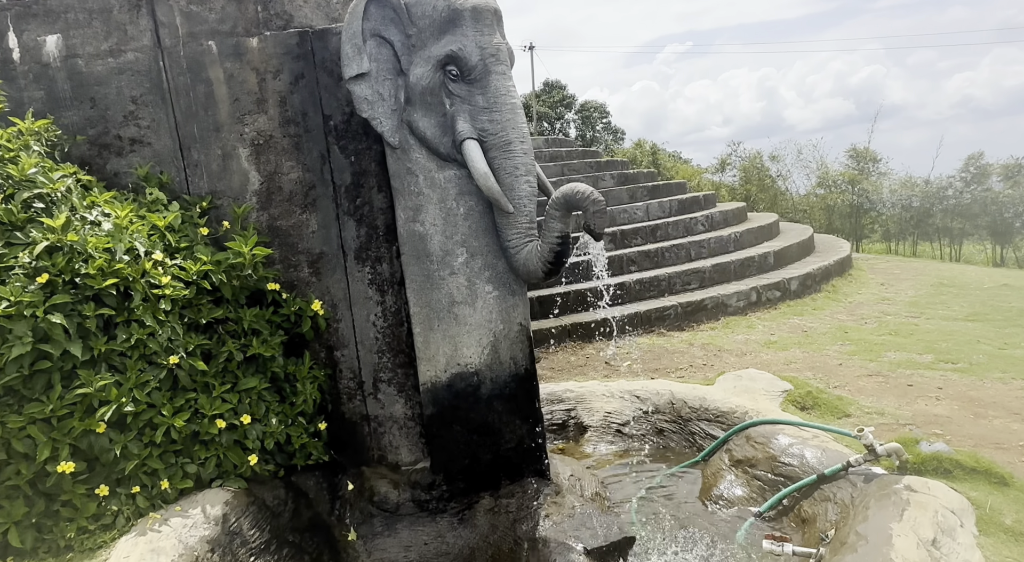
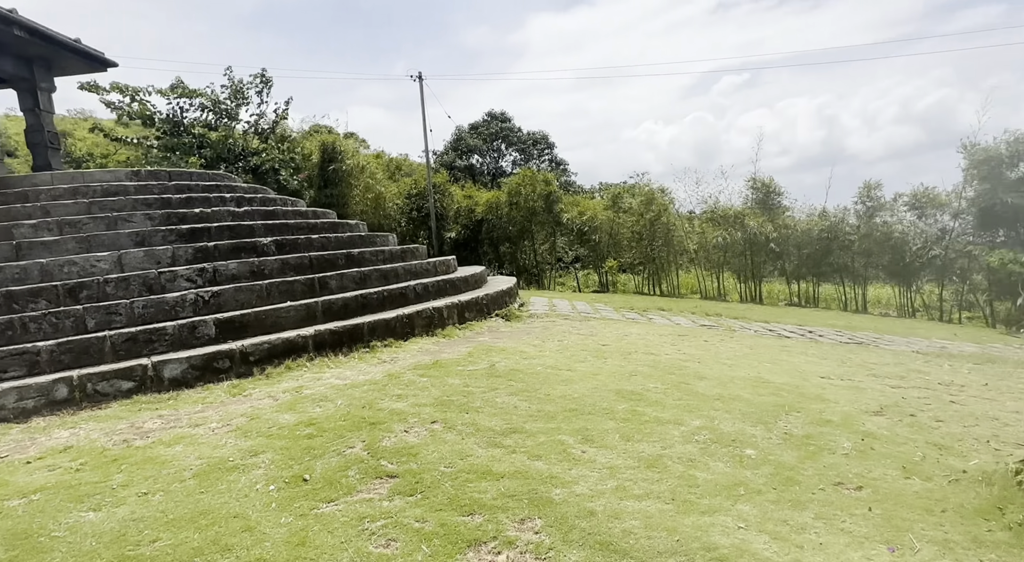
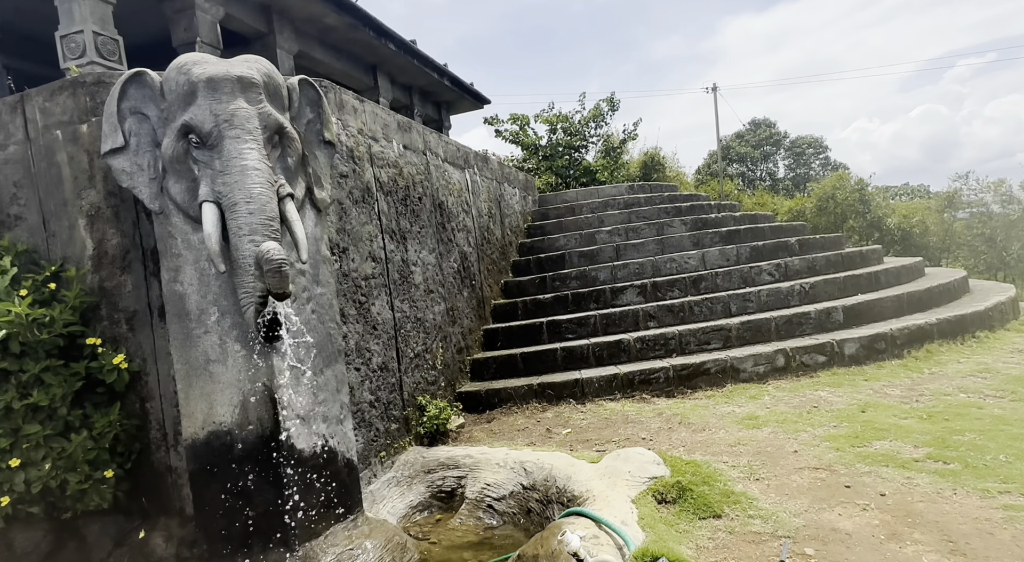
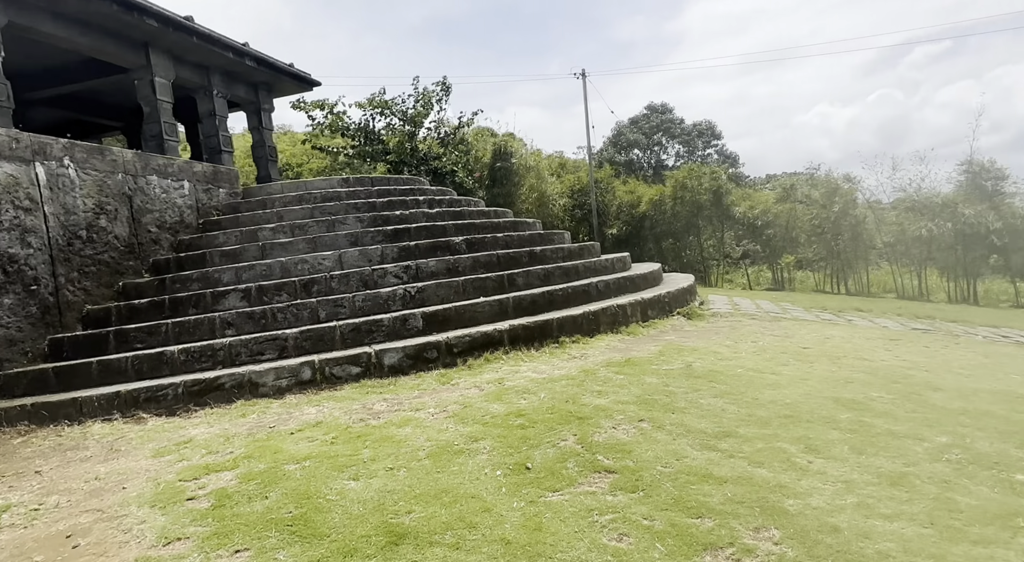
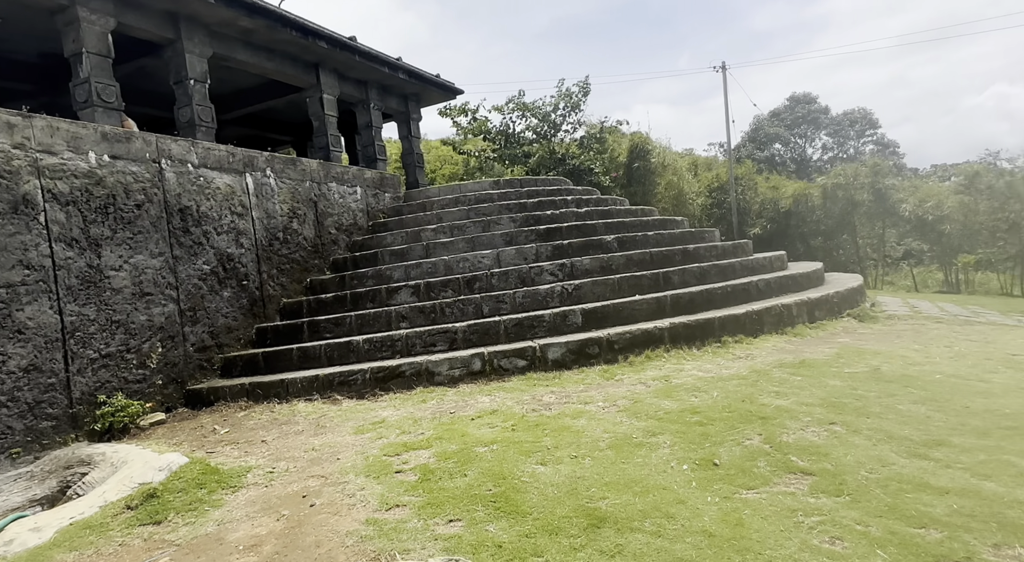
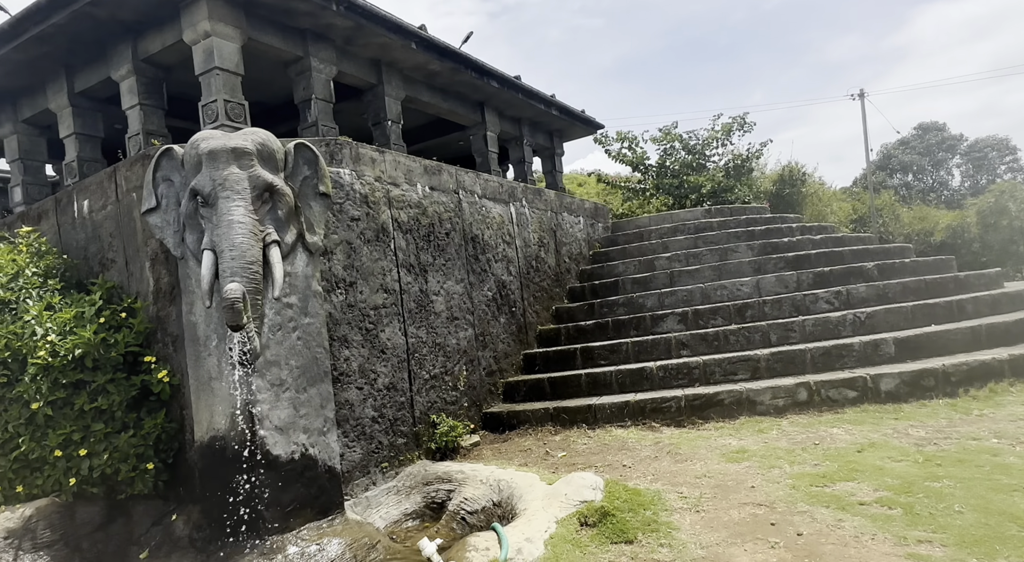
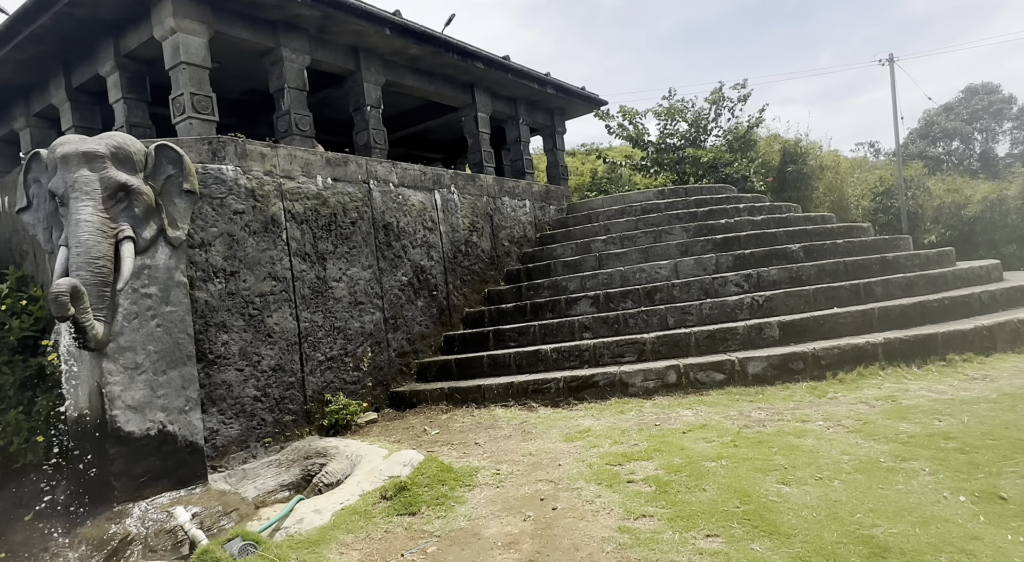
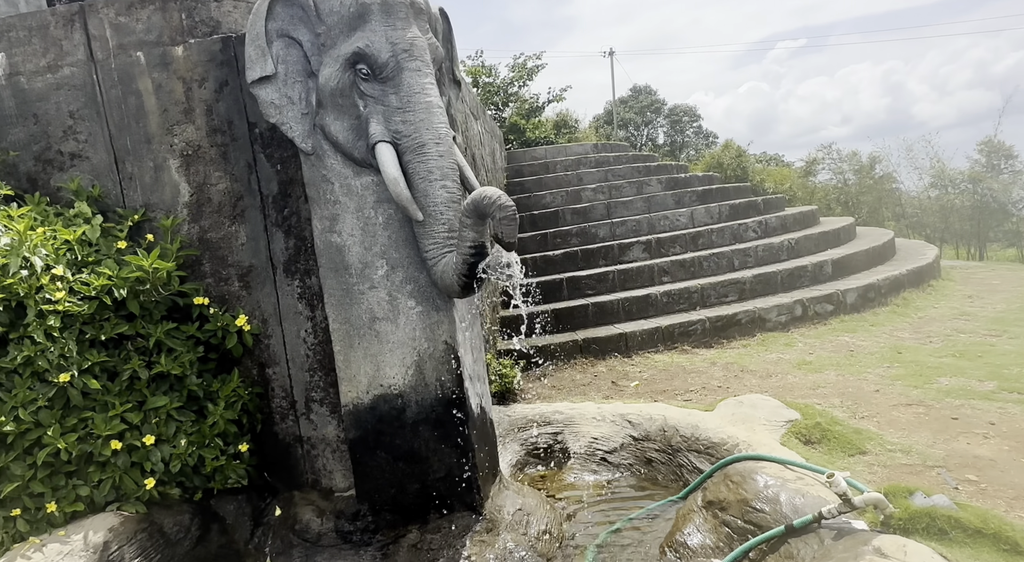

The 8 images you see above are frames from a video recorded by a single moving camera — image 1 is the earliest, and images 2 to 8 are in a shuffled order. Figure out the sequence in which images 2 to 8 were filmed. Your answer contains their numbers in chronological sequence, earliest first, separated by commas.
8, 3, 6, 7, 5, 4, 2
